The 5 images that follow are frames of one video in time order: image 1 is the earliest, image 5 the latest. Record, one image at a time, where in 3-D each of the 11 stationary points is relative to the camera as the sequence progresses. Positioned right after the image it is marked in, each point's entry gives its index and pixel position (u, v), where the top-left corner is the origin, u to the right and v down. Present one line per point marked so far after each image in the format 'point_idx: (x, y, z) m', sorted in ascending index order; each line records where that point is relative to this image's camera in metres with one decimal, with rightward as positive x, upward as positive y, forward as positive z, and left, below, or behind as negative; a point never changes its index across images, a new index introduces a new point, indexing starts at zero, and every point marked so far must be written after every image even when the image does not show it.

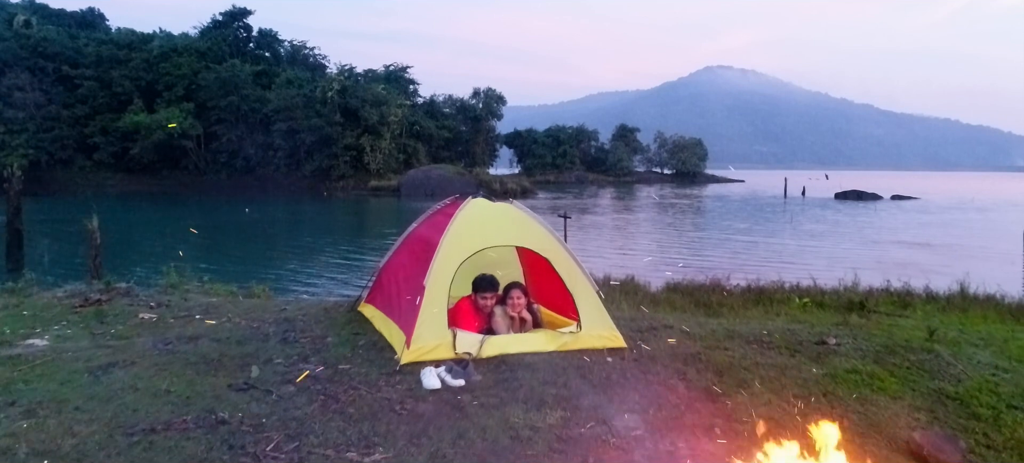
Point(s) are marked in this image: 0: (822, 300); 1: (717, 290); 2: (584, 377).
0: (+4.4, -1.0, +10.4) m
1: (+3.5, -1.0, +12.3) m
2: (+0.5, -1.0, +4.9) m
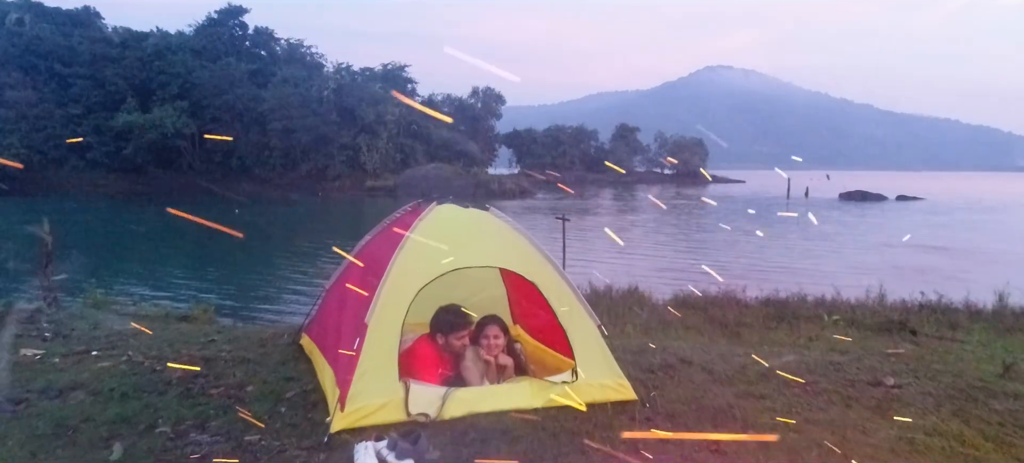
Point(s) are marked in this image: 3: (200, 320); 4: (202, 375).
0: (+4.3, -1.1, +9.1) m
1: (+3.3, -1.1, +10.9) m
2: (+0.3, -1.1, +3.6) m
3: (-3.1, -0.9, +7.3) m
4: (-2.0, -0.9, +4.6) m
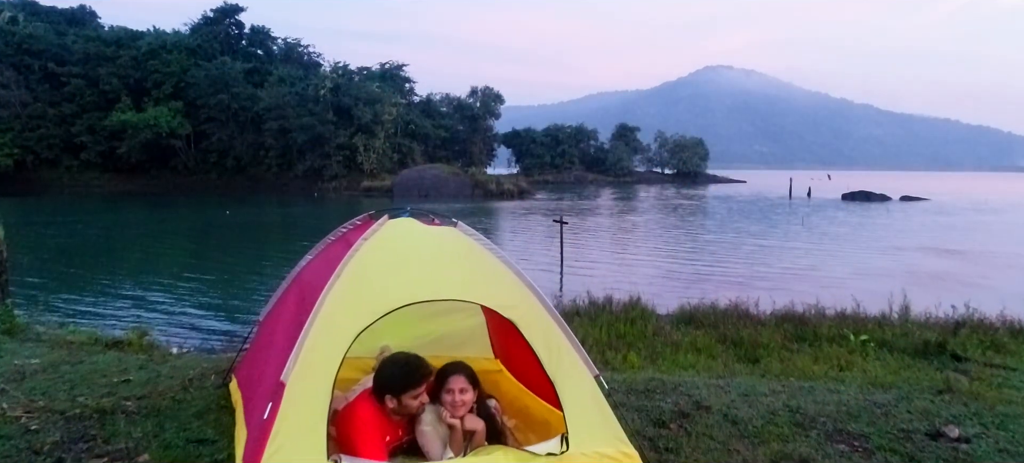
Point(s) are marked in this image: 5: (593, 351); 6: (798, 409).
0: (+4.2, -1.2, +8.1) m
1: (+3.2, -1.2, +9.9) m
2: (+0.2, -1.2, +2.6) m
3: (-3.2, -1.0, +6.3) m
4: (-2.1, -1.0, +3.6) m
5: (+0.8, -1.2, +7.3) m
6: (+1.9, -1.2, +4.8) m
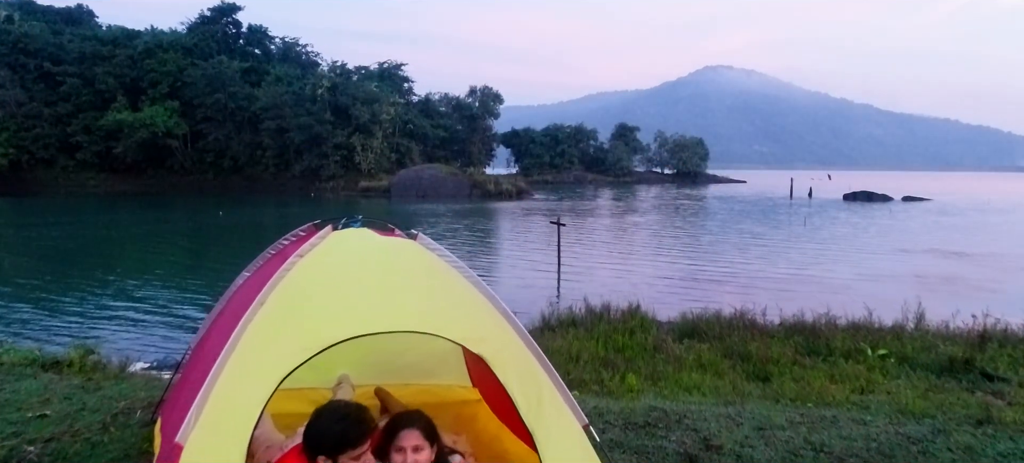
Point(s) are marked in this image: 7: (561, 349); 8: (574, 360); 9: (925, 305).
0: (+4.0, -1.3, +7.4) m
1: (+3.1, -1.2, +9.3) m
2: (+0.1, -1.3, +1.9) m
3: (-3.3, -1.1, +5.6) m
4: (-2.2, -1.1, +2.9) m
5: (+0.7, -1.3, +6.7) m
6: (+1.8, -1.2, +4.1) m
7: (+0.5, -1.2, +7.7) m
8: (+0.6, -1.3, +7.3) m
9: (+7.0, -1.2, +12.5) m
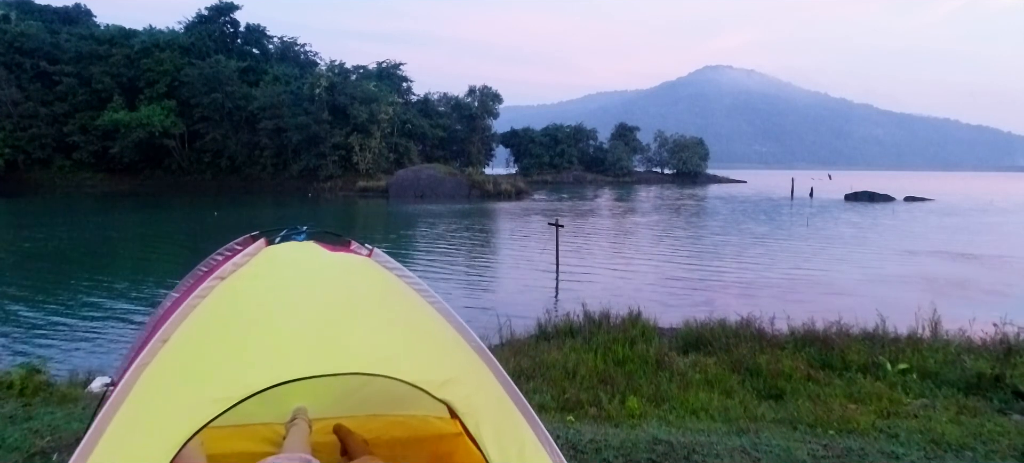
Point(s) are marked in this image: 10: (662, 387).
0: (+4.0, -1.3, +6.9) m
1: (+3.0, -1.3, +8.7) m
2: (0.0, -1.3, +1.4) m
3: (-3.4, -1.1, +5.0) m
4: (-2.3, -1.1, +2.4) m
5: (+0.6, -1.3, +6.1) m
6: (+1.7, -1.3, +3.6) m
7: (+0.4, -1.3, +7.2) m
8: (+0.5, -1.3, +6.8) m
9: (+6.9, -1.3, +11.9) m
10: (+1.3, -1.3, +6.1) m
